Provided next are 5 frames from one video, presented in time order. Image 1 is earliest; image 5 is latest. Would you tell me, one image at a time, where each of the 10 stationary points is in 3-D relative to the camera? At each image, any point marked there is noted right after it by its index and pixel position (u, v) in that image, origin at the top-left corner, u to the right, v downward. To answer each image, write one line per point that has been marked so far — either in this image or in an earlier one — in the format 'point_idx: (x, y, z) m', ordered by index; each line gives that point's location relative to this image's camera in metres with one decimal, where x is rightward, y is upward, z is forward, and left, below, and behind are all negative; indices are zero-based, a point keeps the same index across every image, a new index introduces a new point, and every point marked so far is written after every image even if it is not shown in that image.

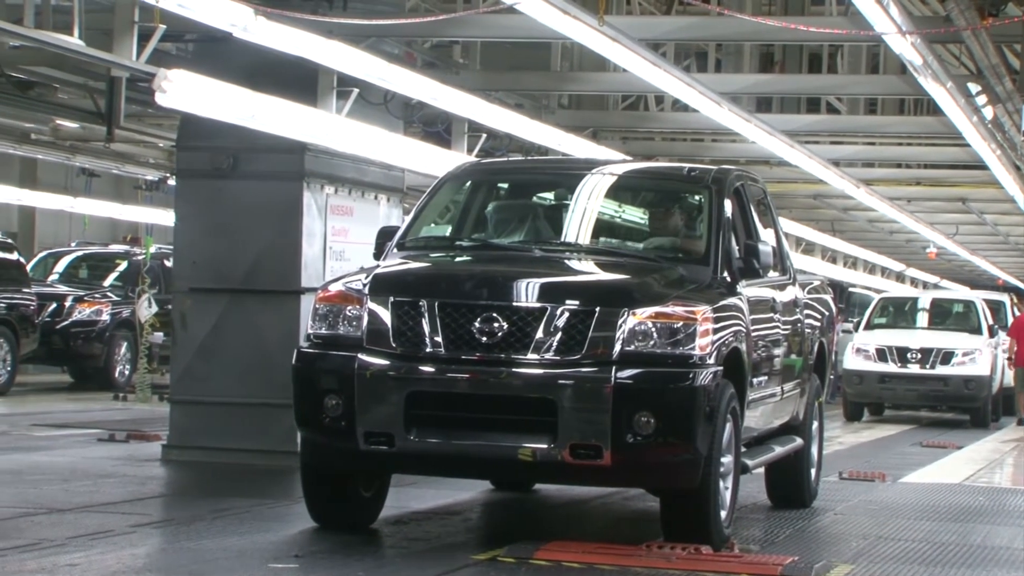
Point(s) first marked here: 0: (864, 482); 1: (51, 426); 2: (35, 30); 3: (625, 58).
0: (+2.4, -1.3, +12.1) m
1: (-3.6, -1.1, +13.9) m
2: (-3.1, +1.7, +11.5) m
3: (+0.8, +1.7, +13.1) m
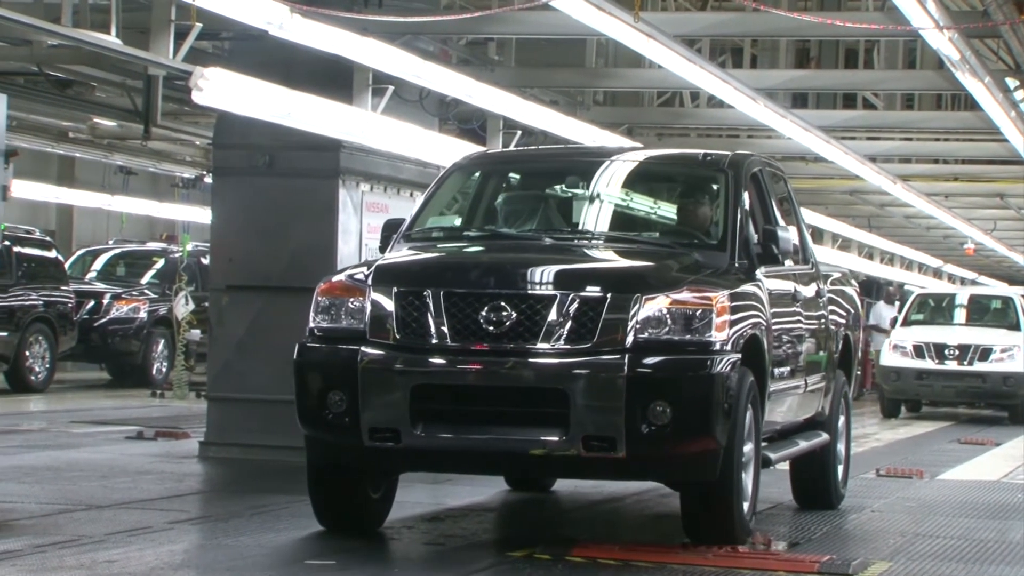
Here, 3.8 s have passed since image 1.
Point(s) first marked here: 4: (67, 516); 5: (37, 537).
0: (+2.6, -1.3, +12.1) m
1: (-3.3, -1.0, +14.0) m
2: (-2.8, +1.7, +11.6) m
3: (+1.1, +1.7, +13.1) m
4: (-2.2, -1.1, +8.9) m
5: (-2.1, -1.1, +8.0) m
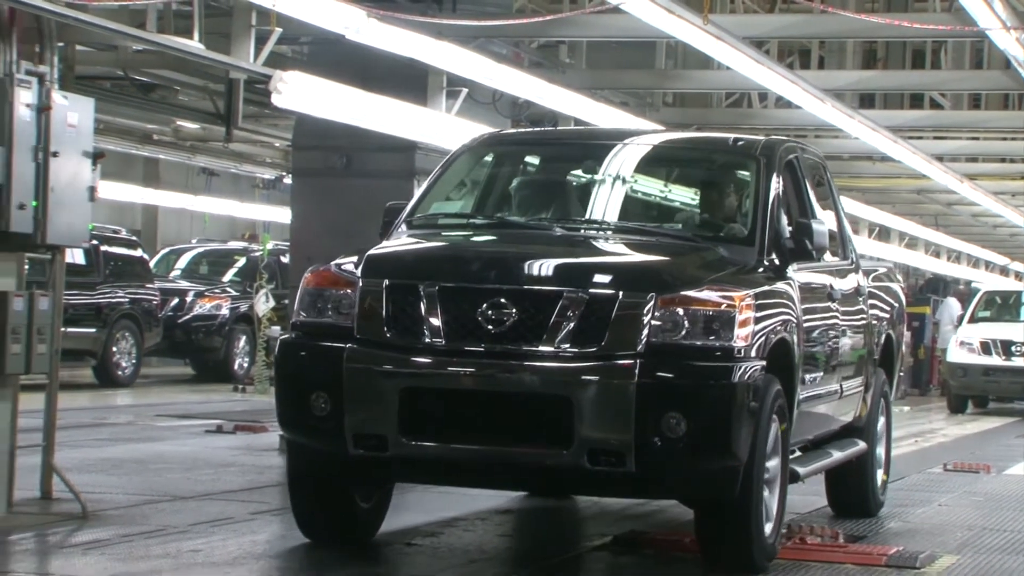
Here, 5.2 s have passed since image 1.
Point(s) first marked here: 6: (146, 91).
0: (+3.1, -1.3, +12.2) m
1: (-2.7, -1.0, +14.3) m
2: (-2.4, +1.7, +11.9) m
3: (+1.6, +1.7, +13.3) m
4: (-1.8, -1.1, +9.2) m
5: (-1.8, -1.1, +8.3) m
6: (-3.6, +1.9, +17.8) m
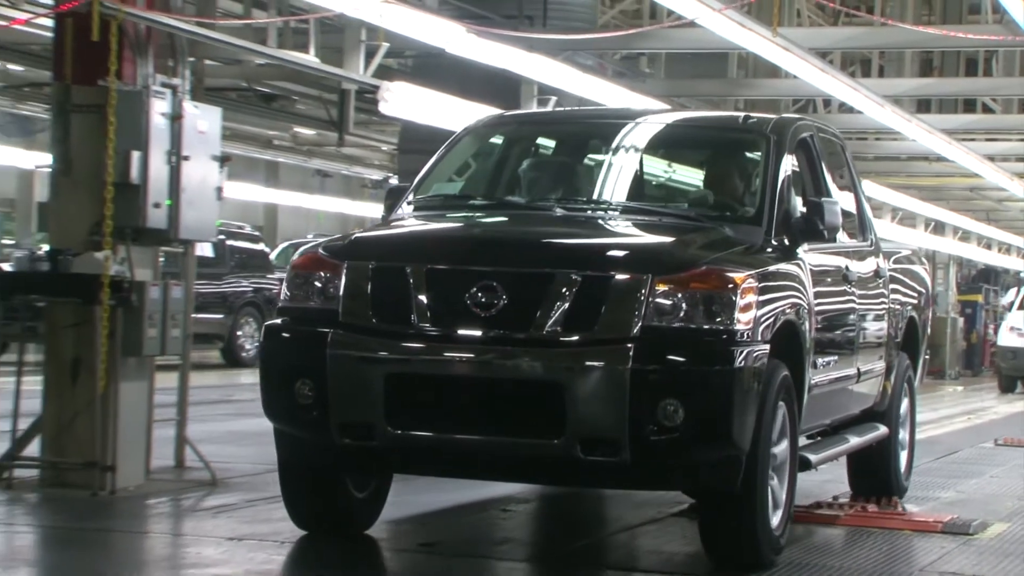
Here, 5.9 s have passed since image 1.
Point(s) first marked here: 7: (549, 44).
0: (+3.8, -1.2, +13.3) m
1: (-2.0, -1.0, +15.6) m
2: (-1.7, +1.8, +13.2) m
3: (+2.3, +1.8, +14.5) m
4: (-1.3, -1.0, +10.5) m
5: (-1.3, -1.0, +9.6) m
6: (-2.8, +2.0, +19.1) m
7: (+0.3, +2.1, +15.4) m
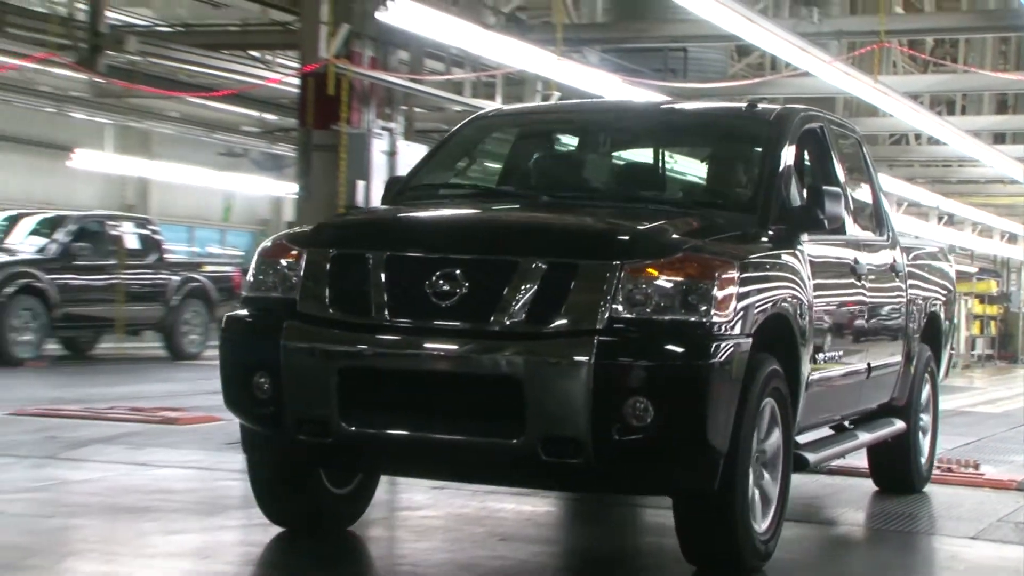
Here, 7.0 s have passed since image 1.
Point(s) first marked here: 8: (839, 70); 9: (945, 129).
0: (+5.1, -1.2, +16.2) m
1: (-0.5, -1.0, +18.9) m
2: (-0.4, +1.7, +16.6) m
3: (+3.7, +1.8, +17.5) m
4: (-0.2, -1.0, +13.7) m
5: (-0.2, -1.0, +12.8) m
6: (-1.0, +1.9, +22.5) m
7: (+1.8, +2.1, +18.5) m
8: (+2.9, +1.9, +16.0) m
9: (+4.7, +1.7, +19.1) m
